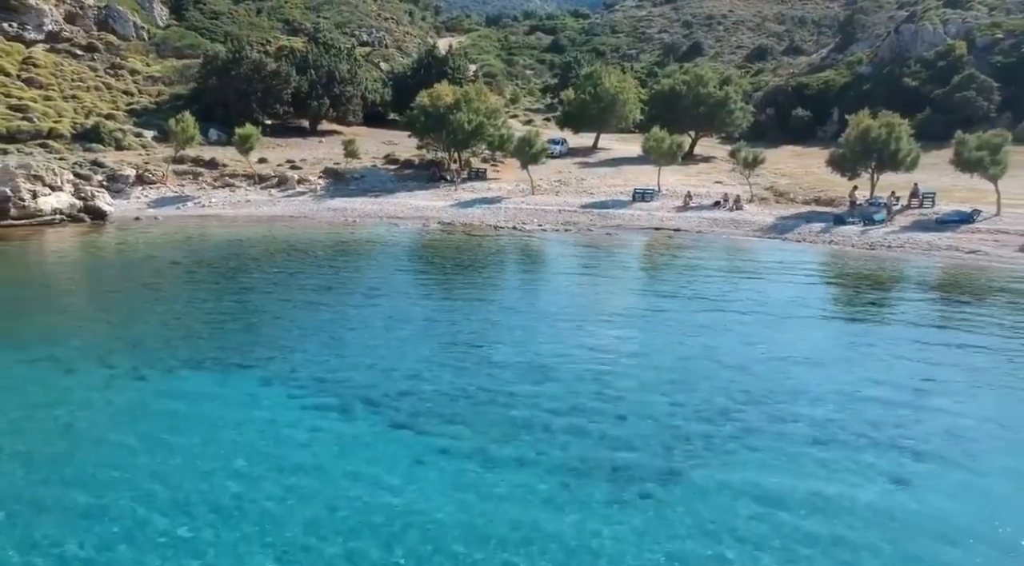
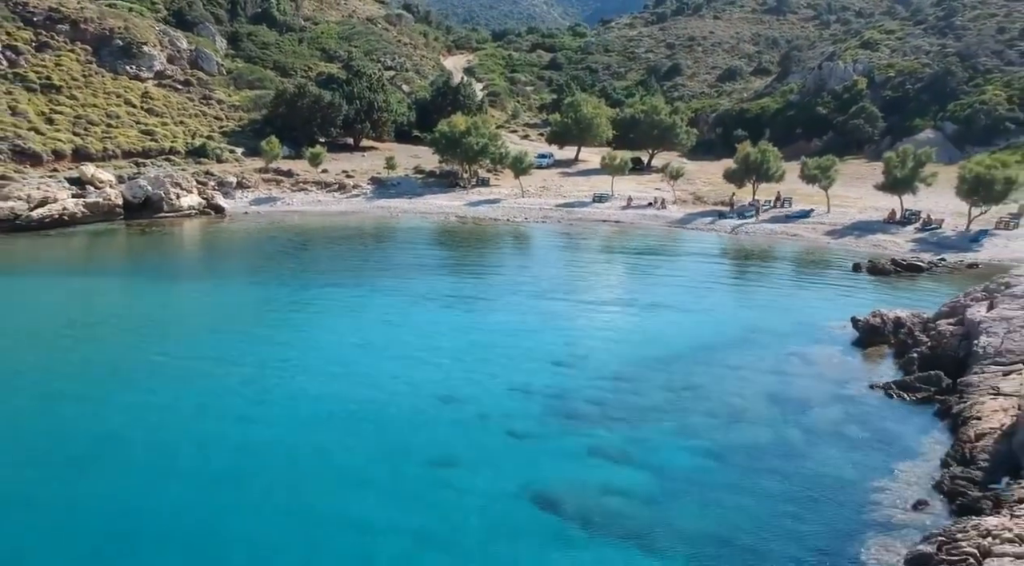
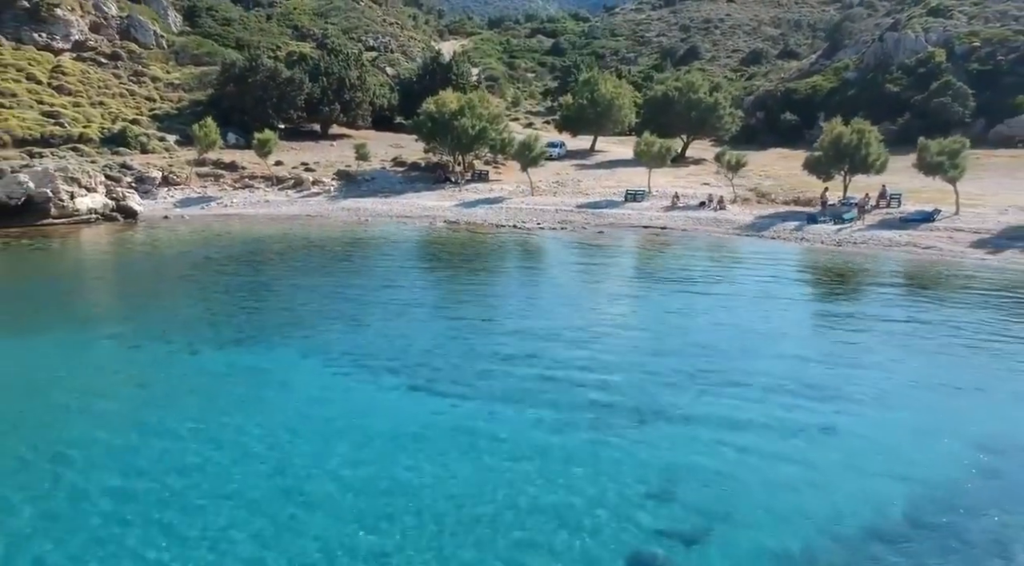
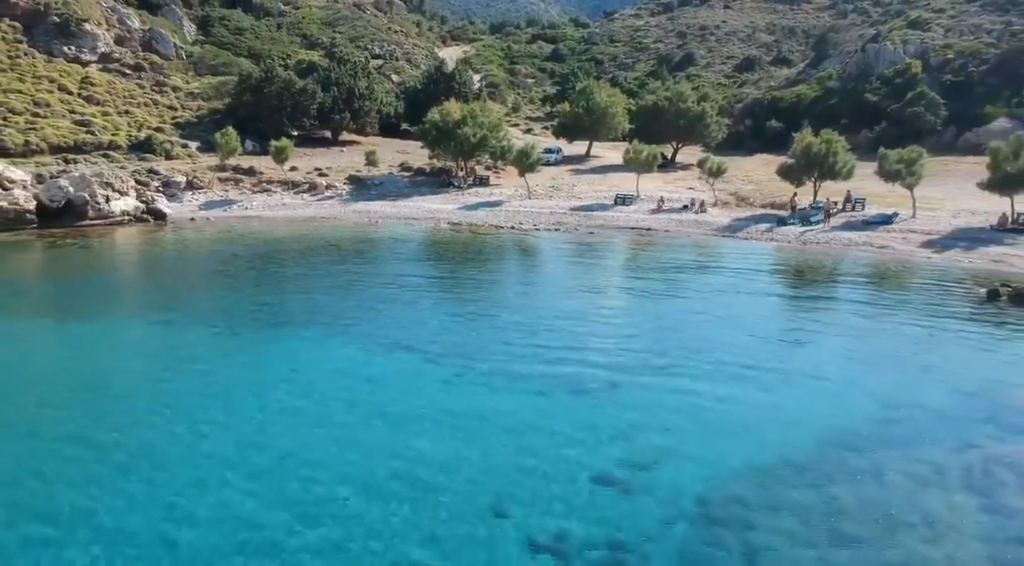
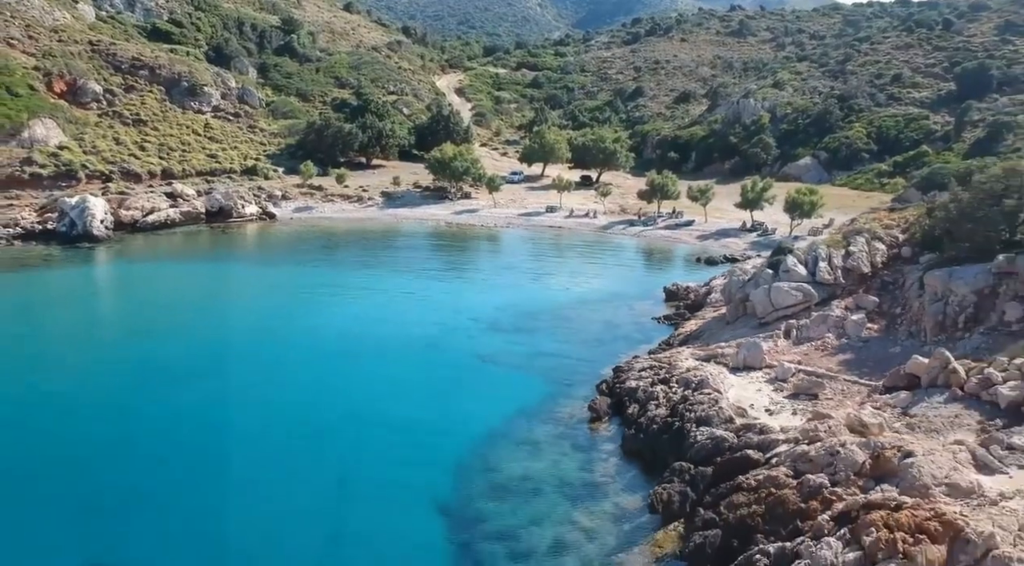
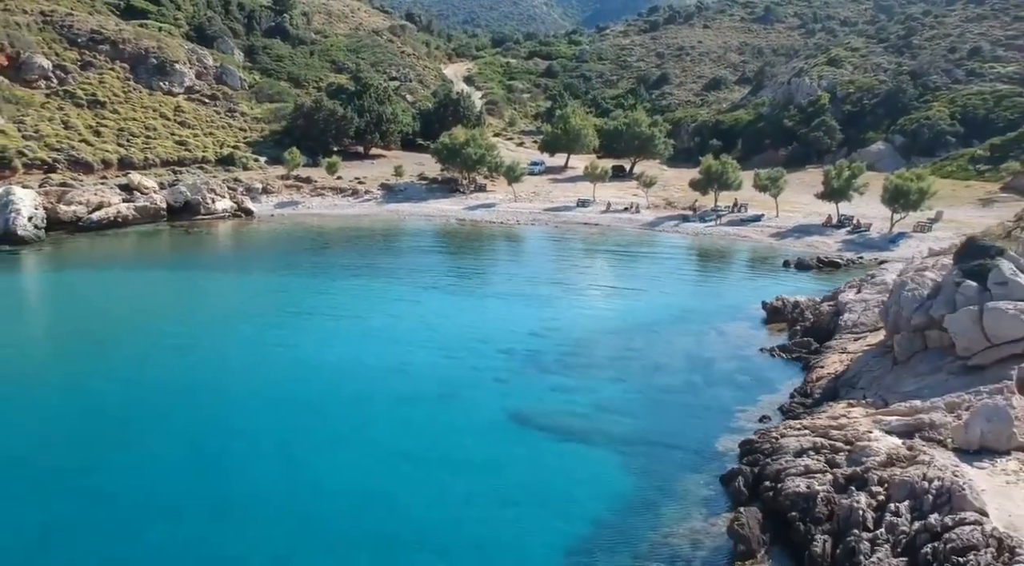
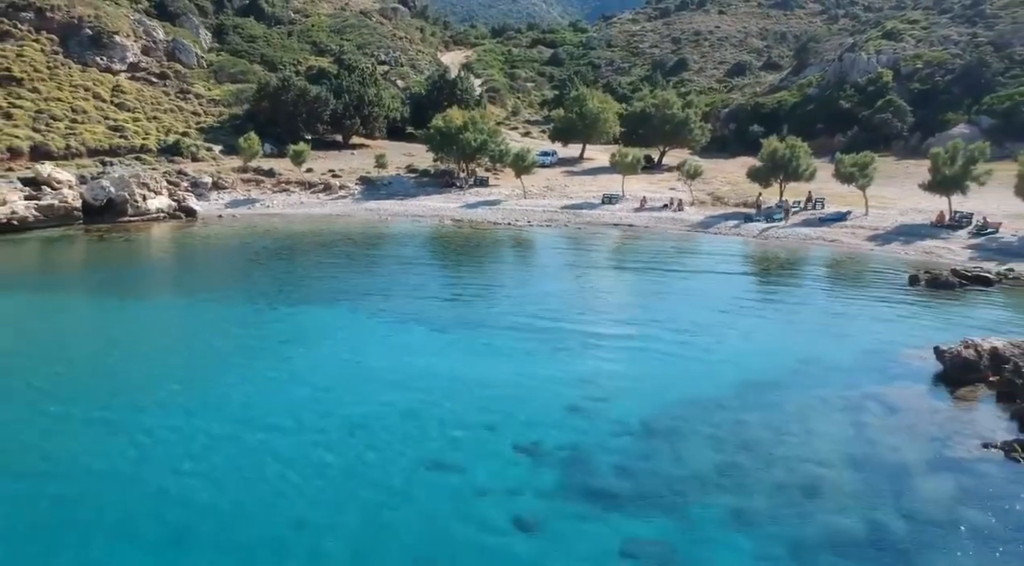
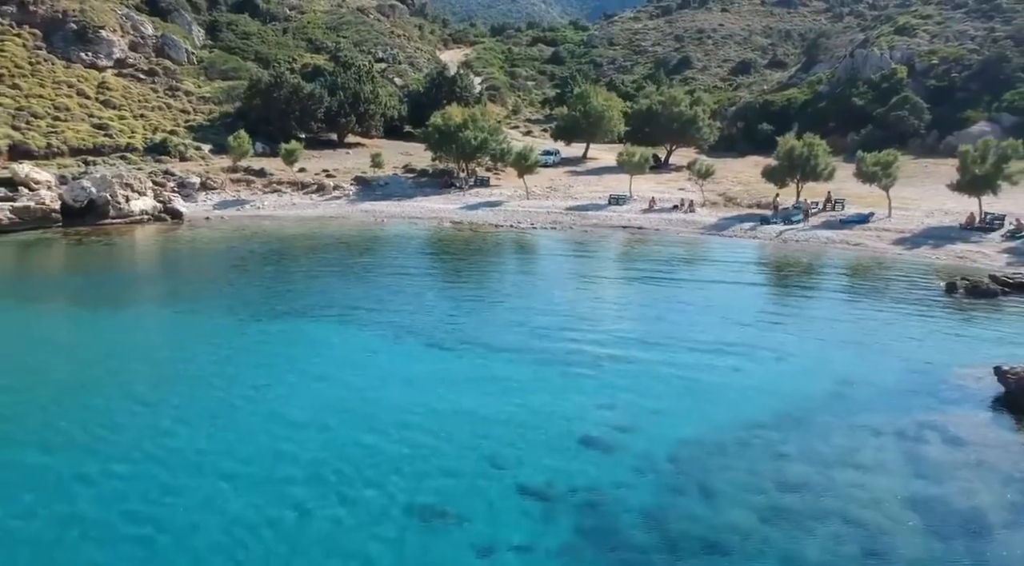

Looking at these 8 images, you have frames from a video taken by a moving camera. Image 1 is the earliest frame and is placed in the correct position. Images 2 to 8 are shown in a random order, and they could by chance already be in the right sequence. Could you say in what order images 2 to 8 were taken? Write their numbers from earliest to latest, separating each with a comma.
3, 4, 8, 7, 2, 6, 5
